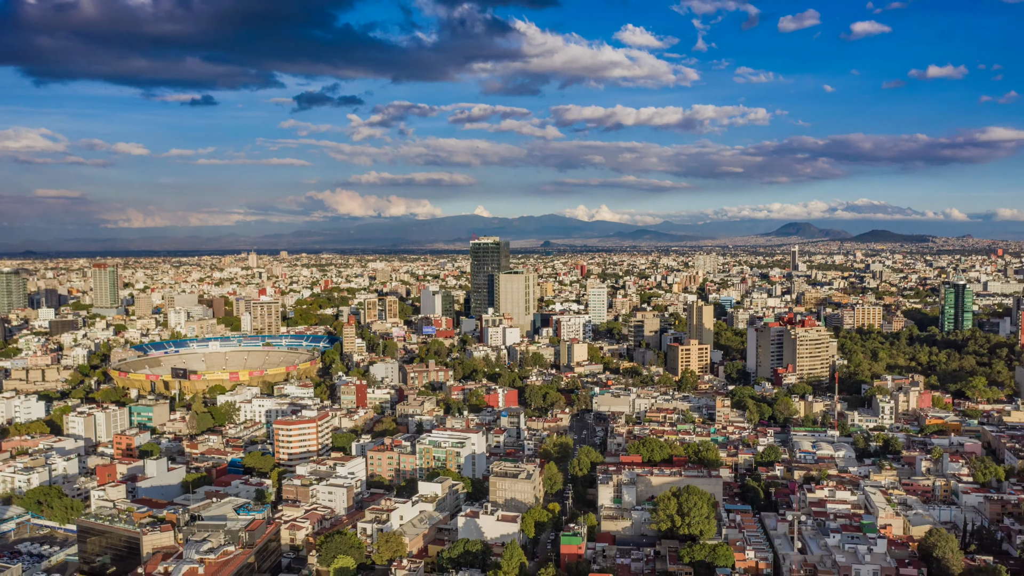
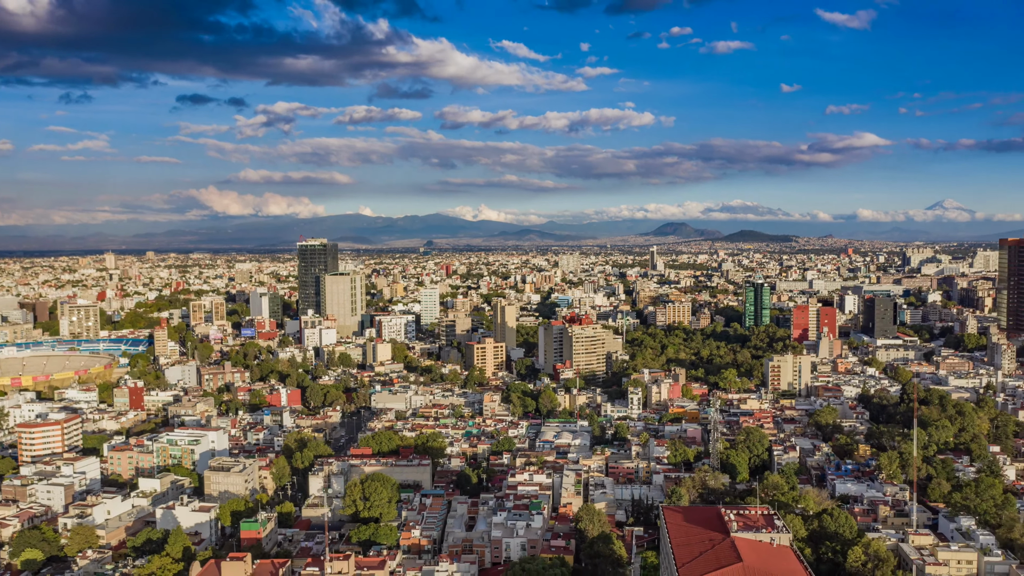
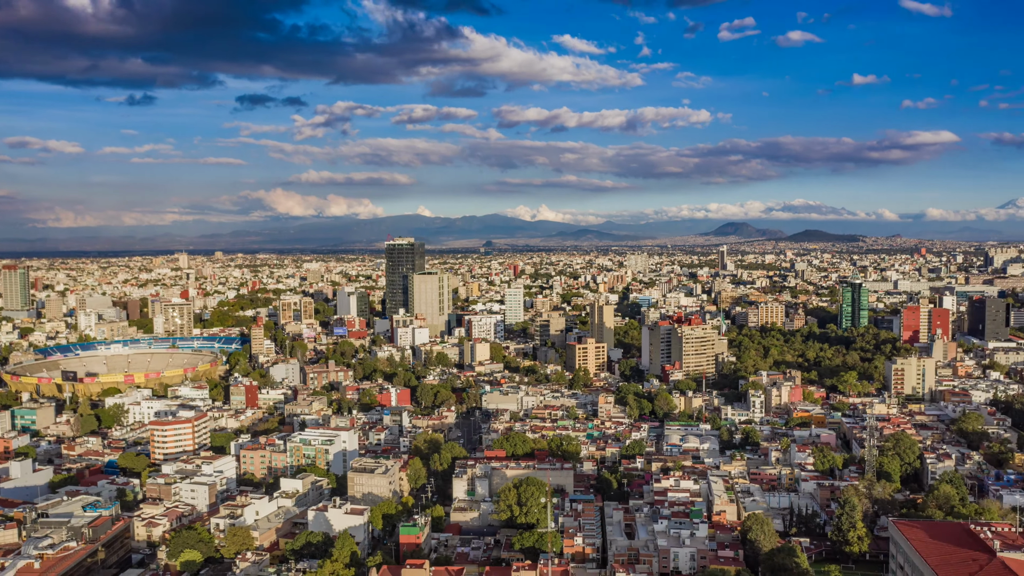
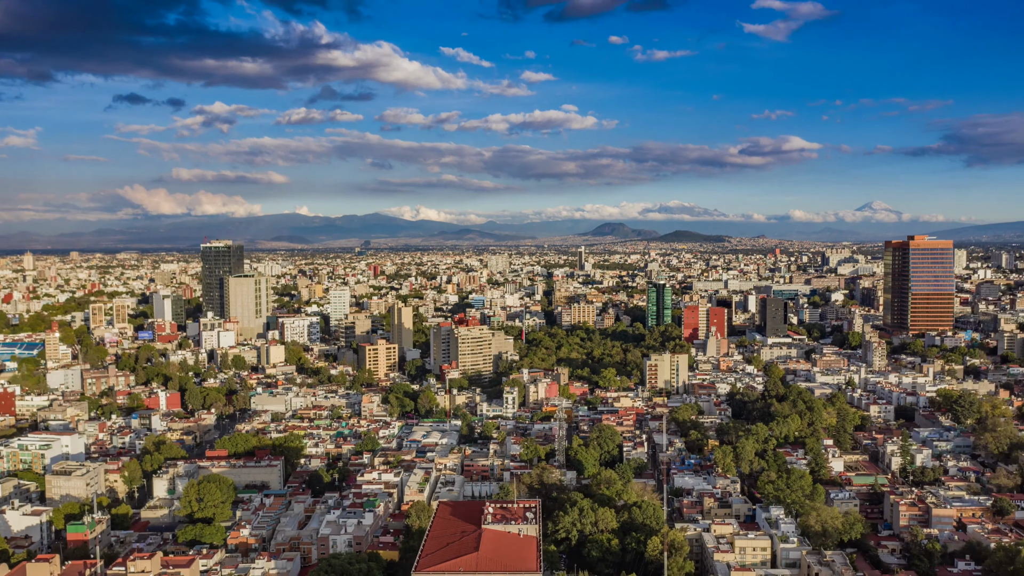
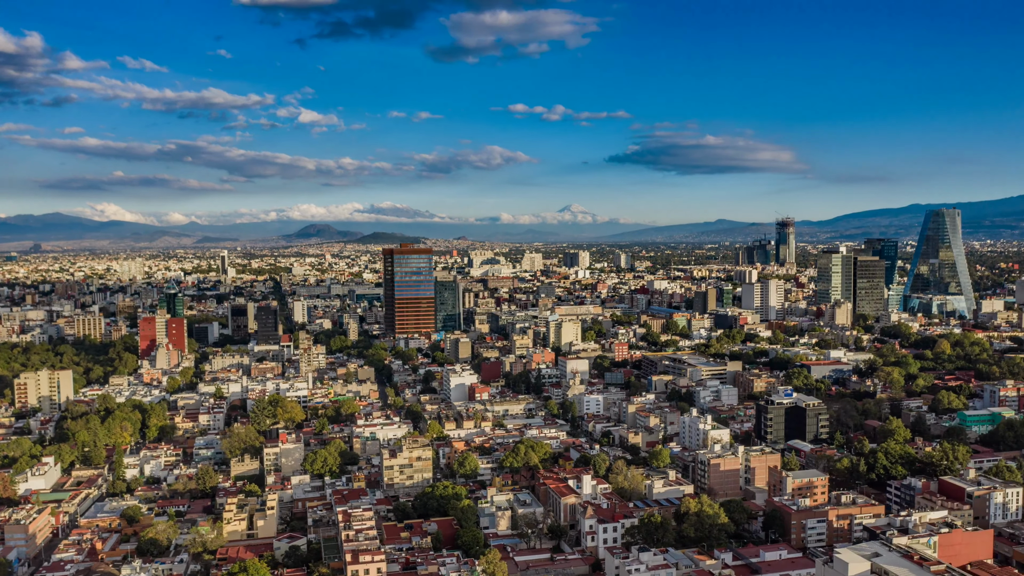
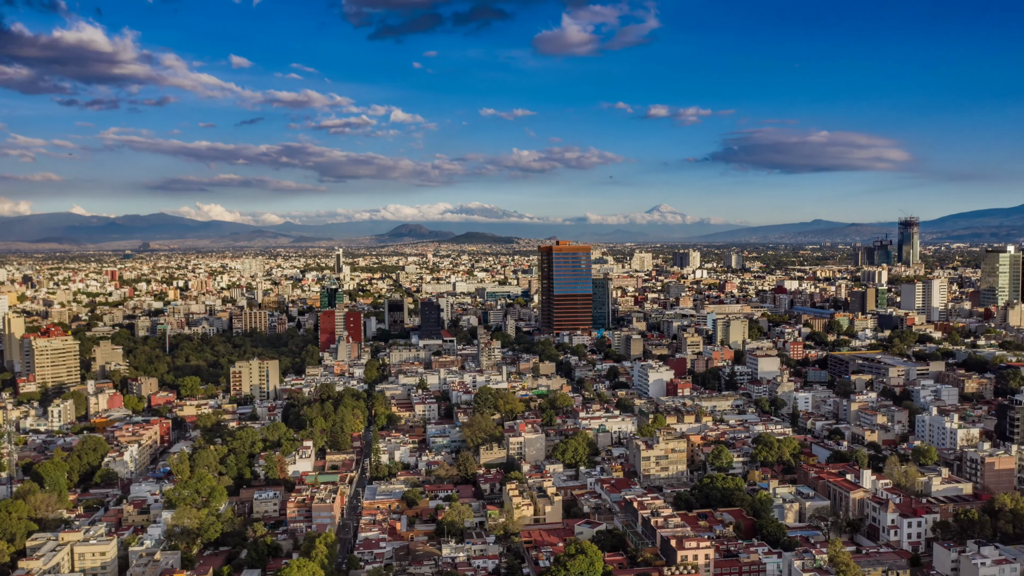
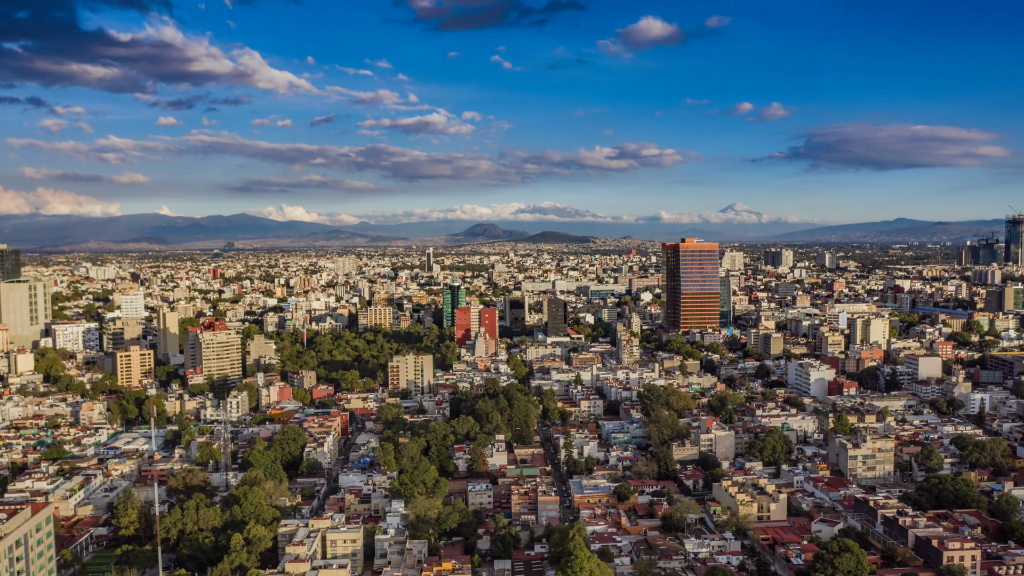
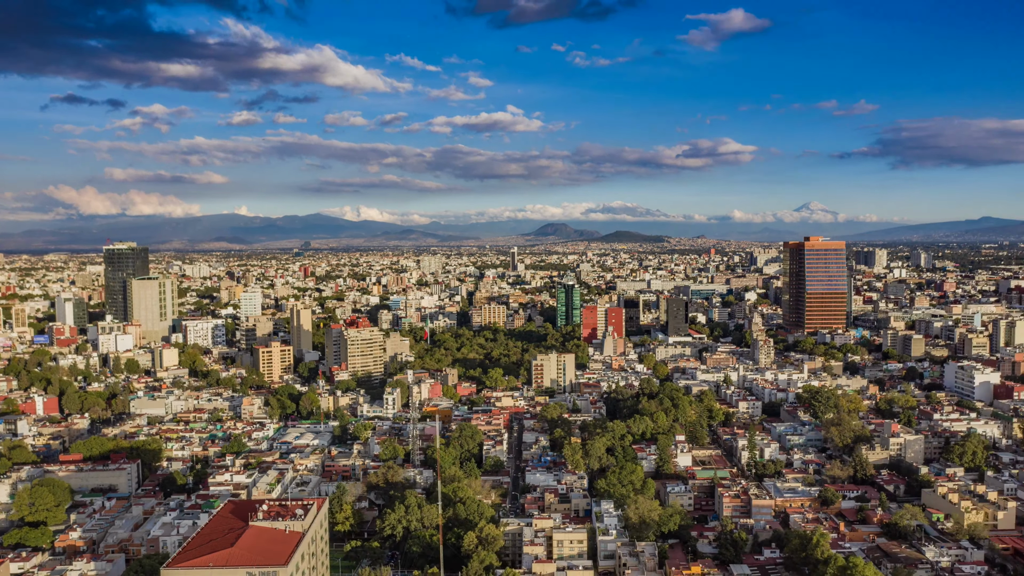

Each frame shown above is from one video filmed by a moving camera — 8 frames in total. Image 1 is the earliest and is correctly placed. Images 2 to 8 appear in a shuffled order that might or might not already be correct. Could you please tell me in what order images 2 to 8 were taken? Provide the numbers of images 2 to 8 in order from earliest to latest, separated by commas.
3, 2, 4, 8, 7, 6, 5
